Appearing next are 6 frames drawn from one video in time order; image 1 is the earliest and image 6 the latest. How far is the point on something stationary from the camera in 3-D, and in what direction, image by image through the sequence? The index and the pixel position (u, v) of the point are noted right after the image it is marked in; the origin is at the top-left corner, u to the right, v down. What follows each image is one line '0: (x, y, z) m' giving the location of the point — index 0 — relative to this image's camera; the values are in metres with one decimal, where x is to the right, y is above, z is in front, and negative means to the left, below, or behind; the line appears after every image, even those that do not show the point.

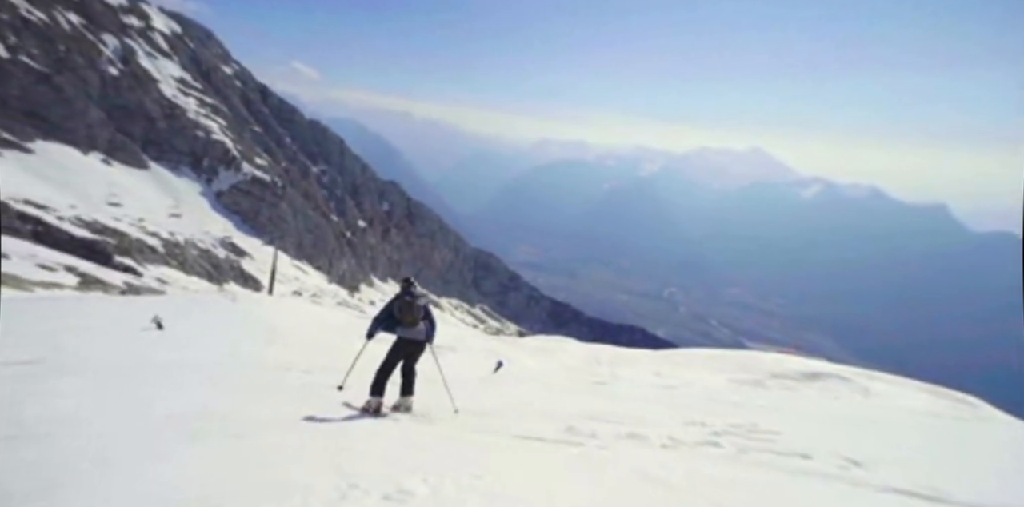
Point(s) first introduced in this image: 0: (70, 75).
0: (-11.8, +4.8, +15.7) m
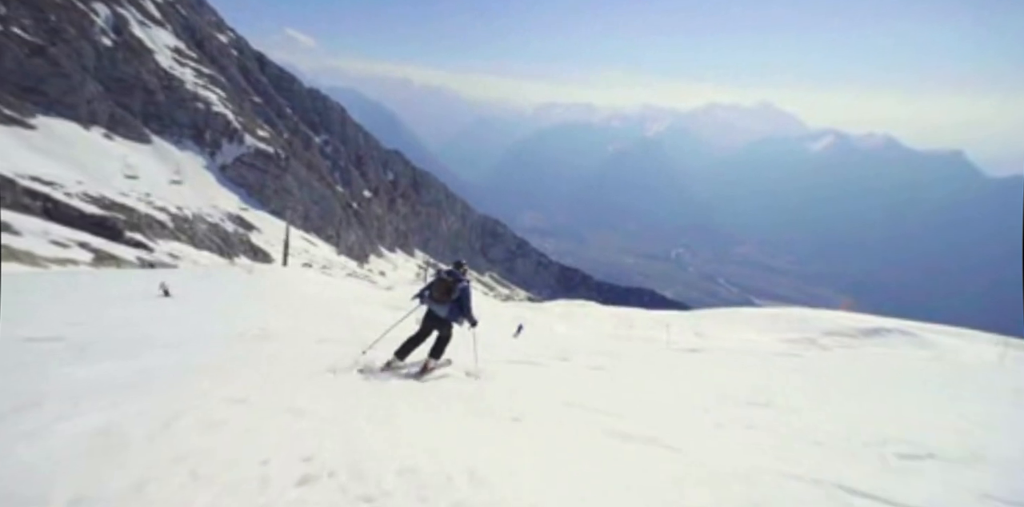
0: (-11.7, +5.4, +15.5) m
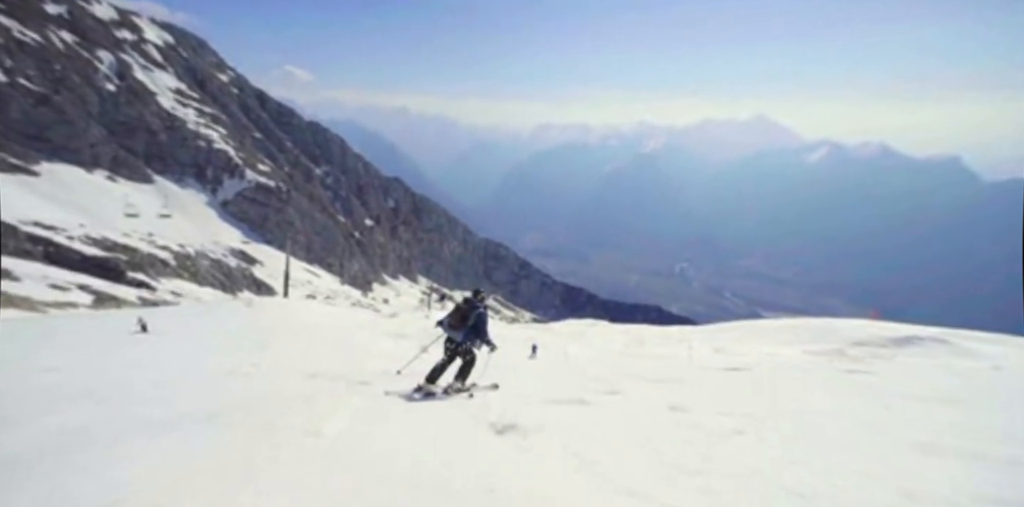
0: (-11.8, +4.3, +15.2) m
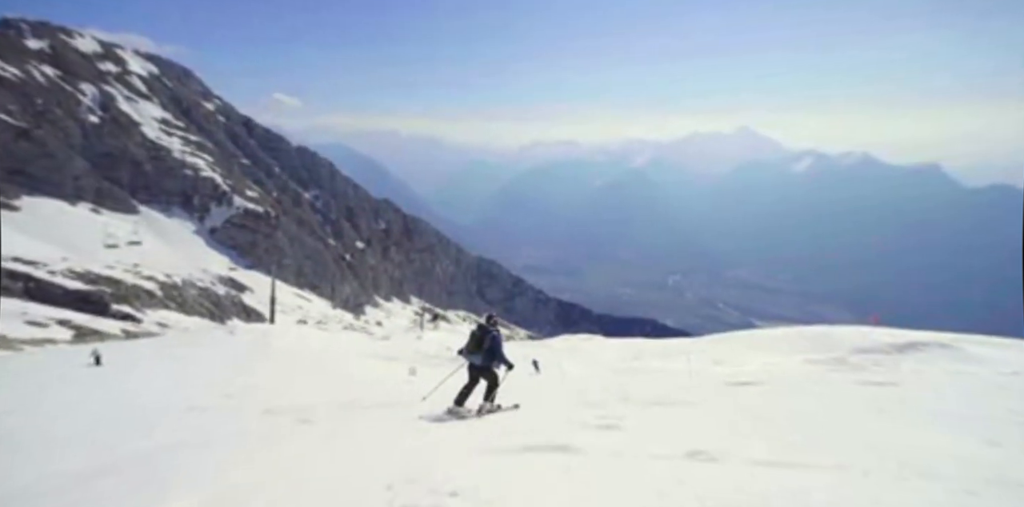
0: (-12.3, +3.4, +11.9) m
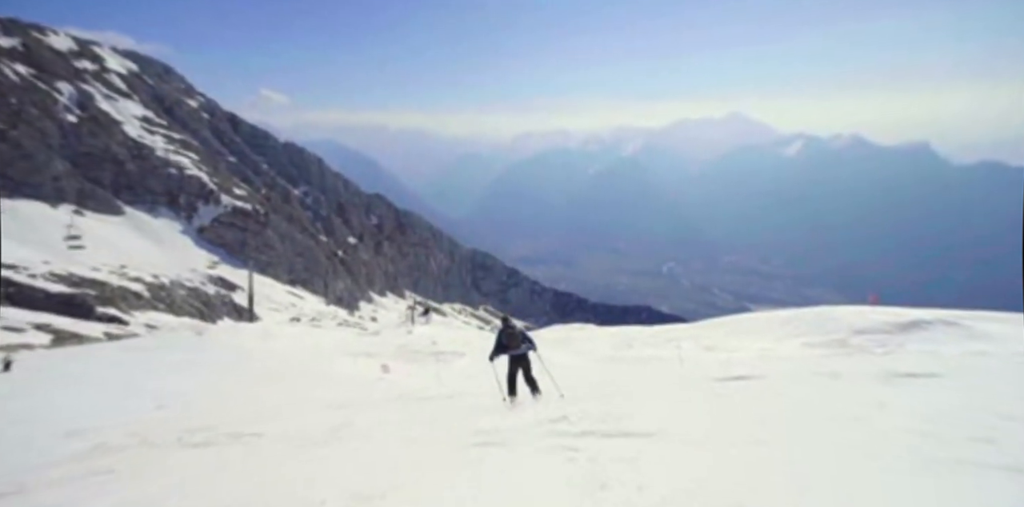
0: (-14.8, +4.0, +6.0) m
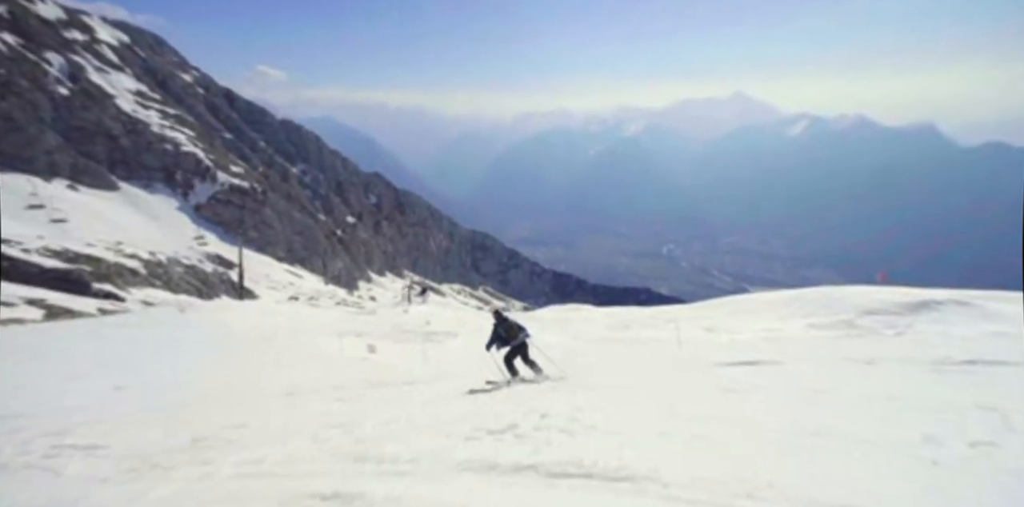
0: (-15.6, +4.8, +2.2) m
